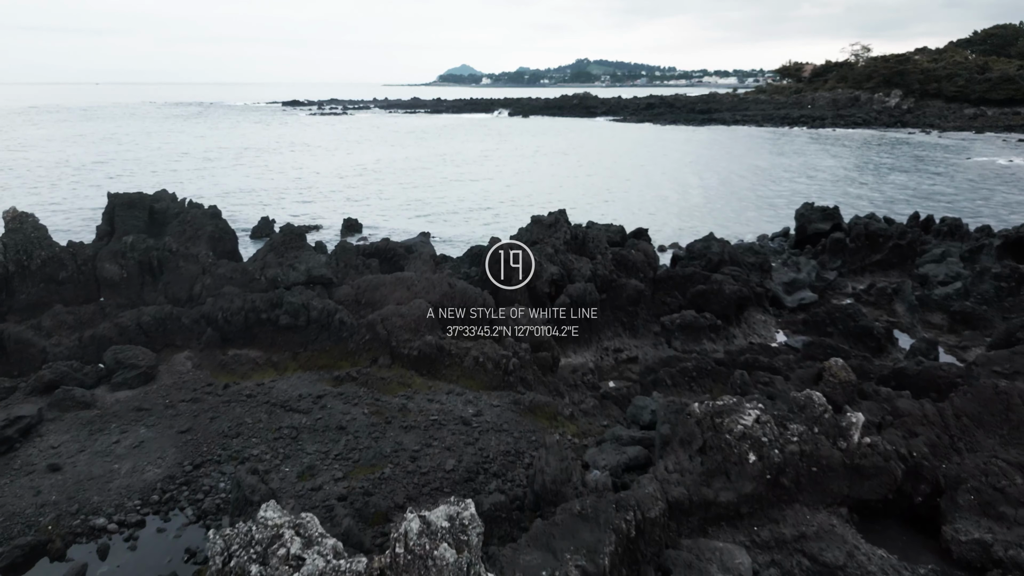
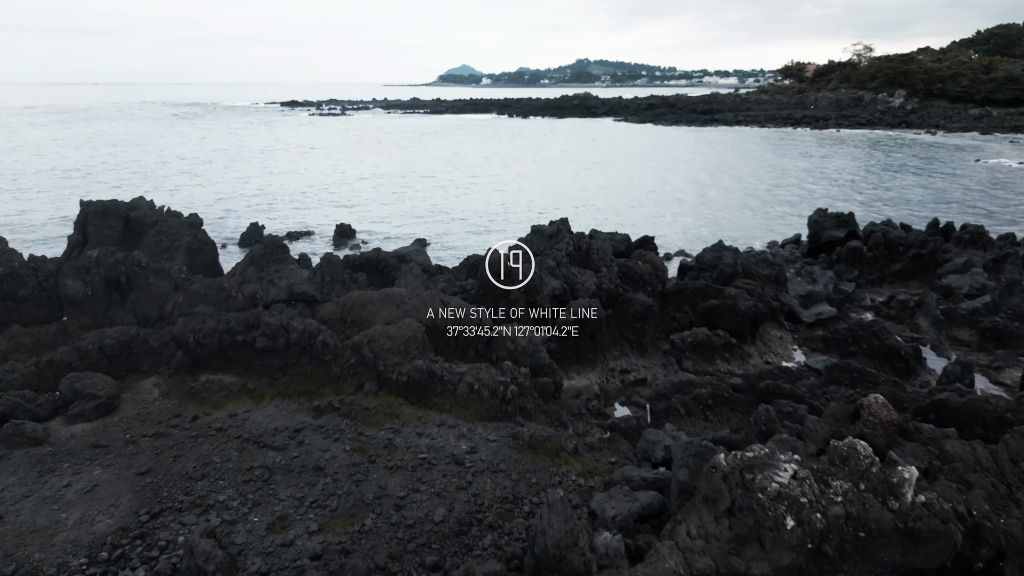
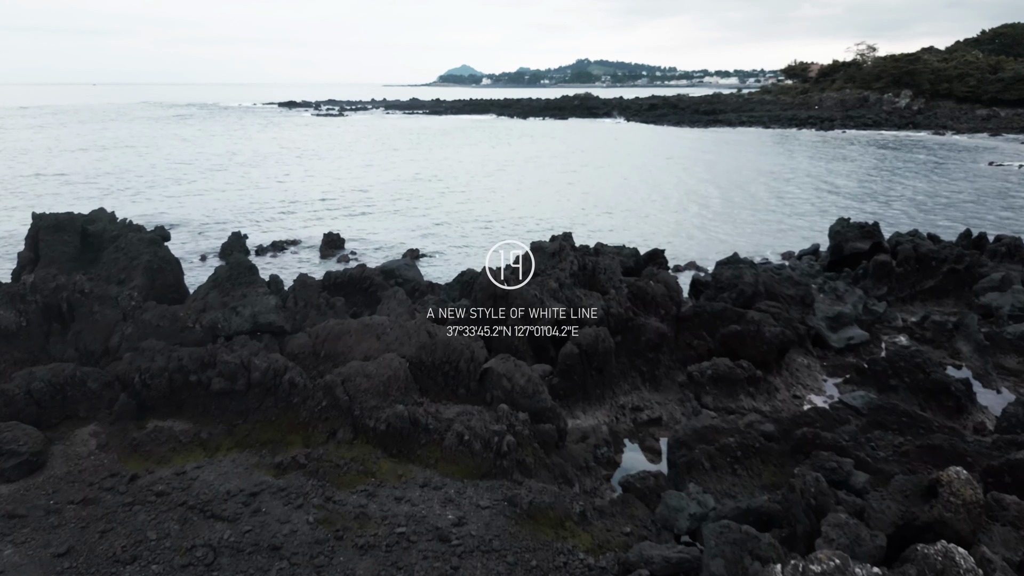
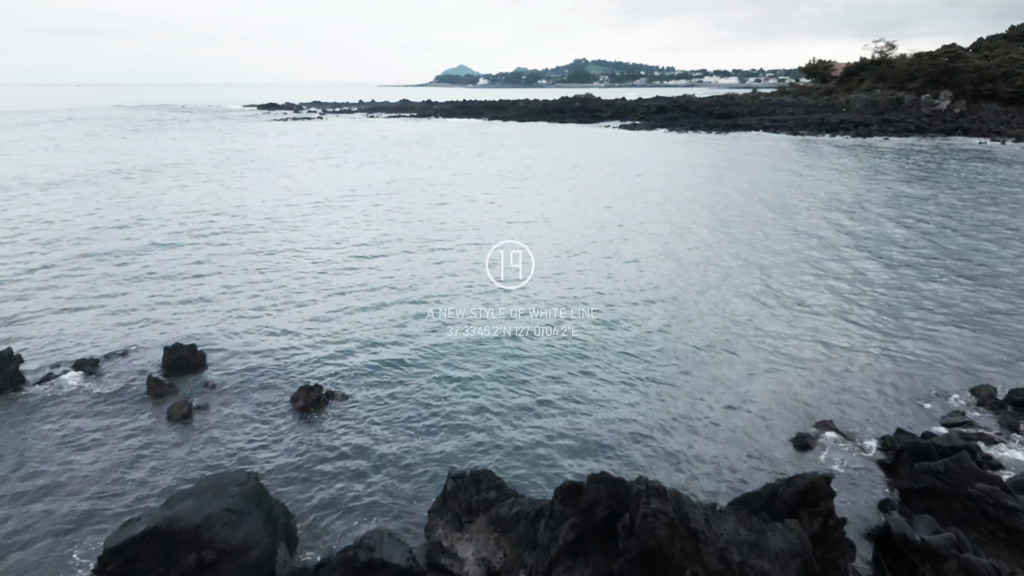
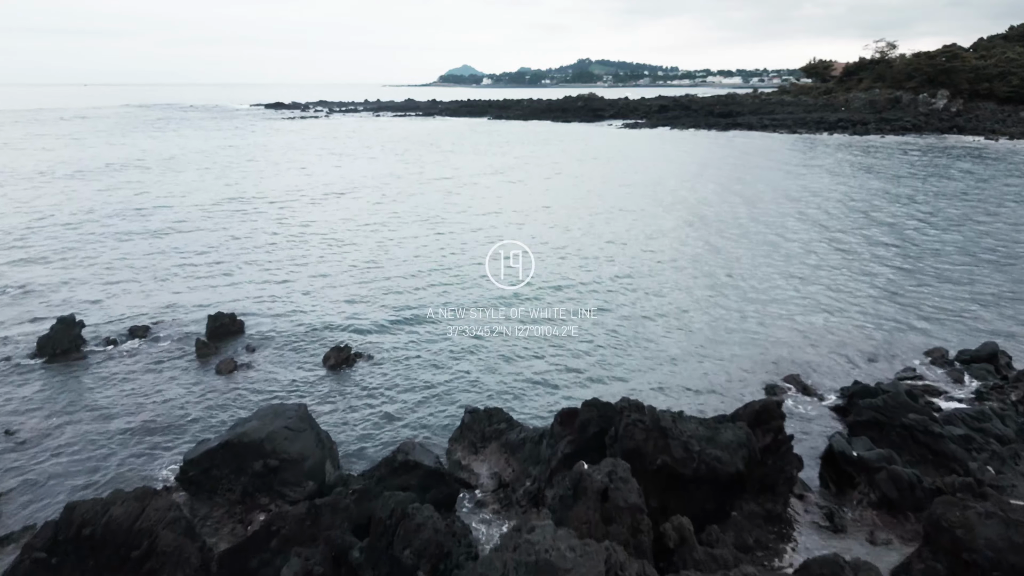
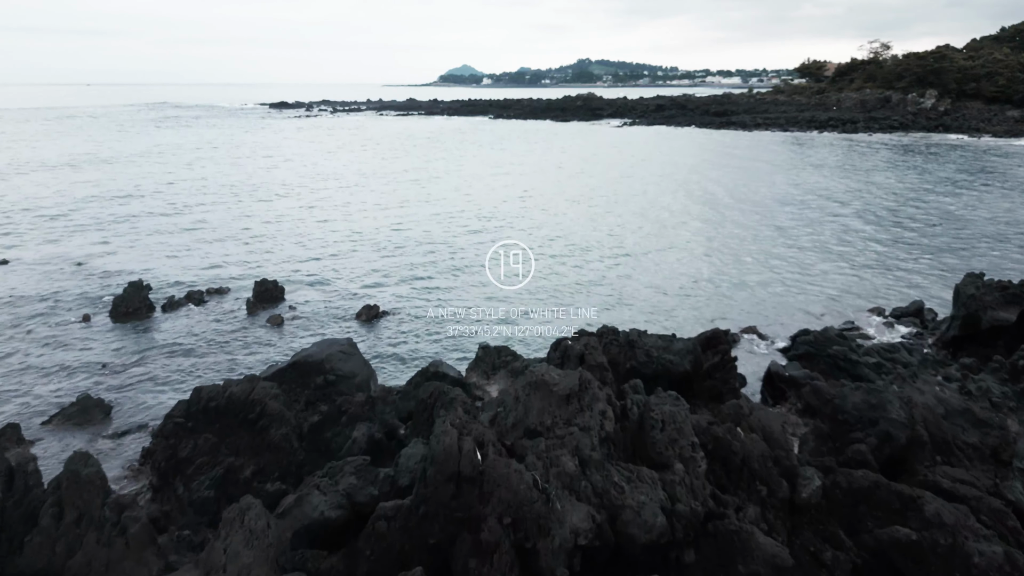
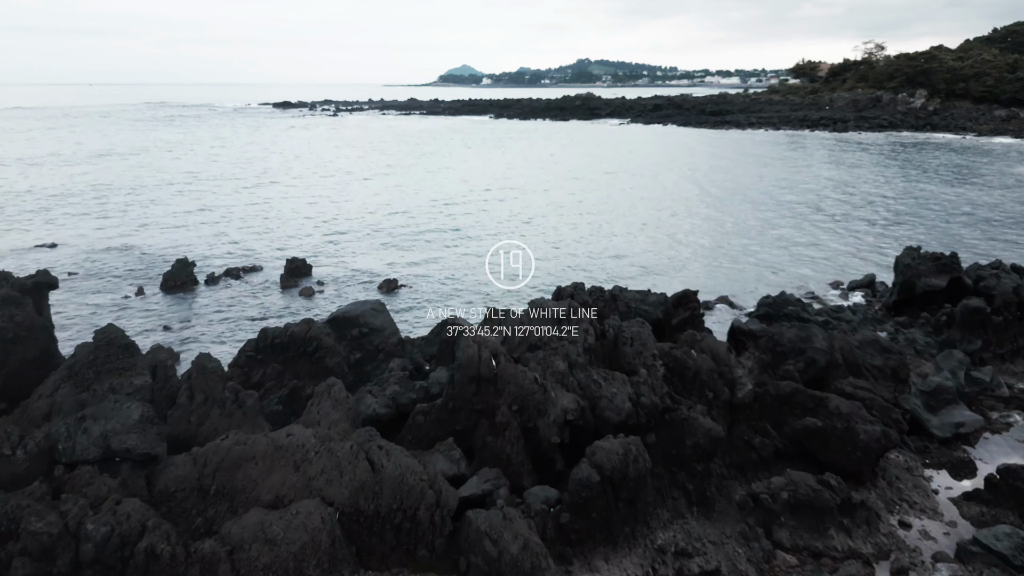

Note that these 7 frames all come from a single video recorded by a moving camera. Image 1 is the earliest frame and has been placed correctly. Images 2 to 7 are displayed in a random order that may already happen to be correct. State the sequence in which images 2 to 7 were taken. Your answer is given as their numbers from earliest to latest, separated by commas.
2, 3, 7, 6, 5, 4
